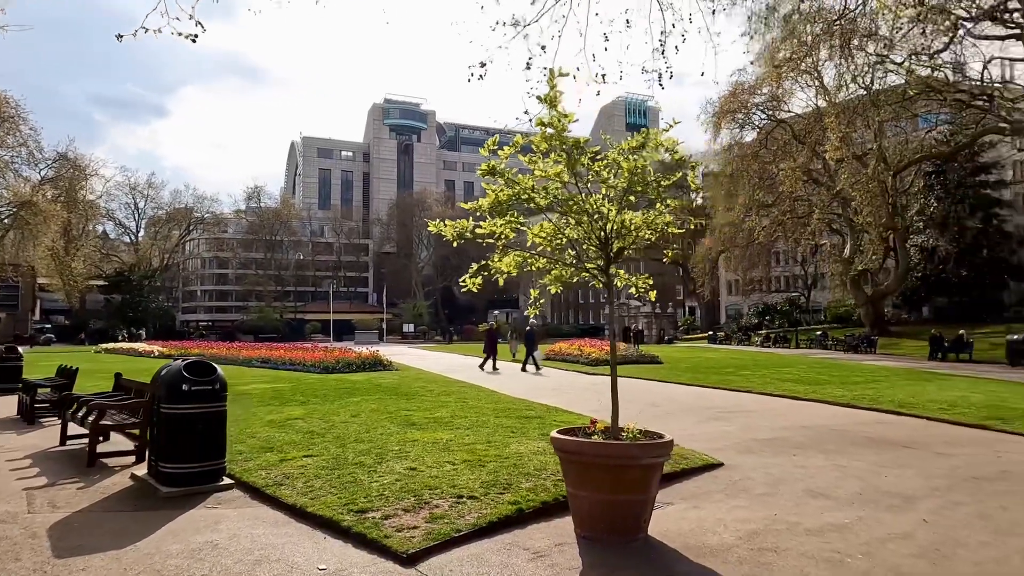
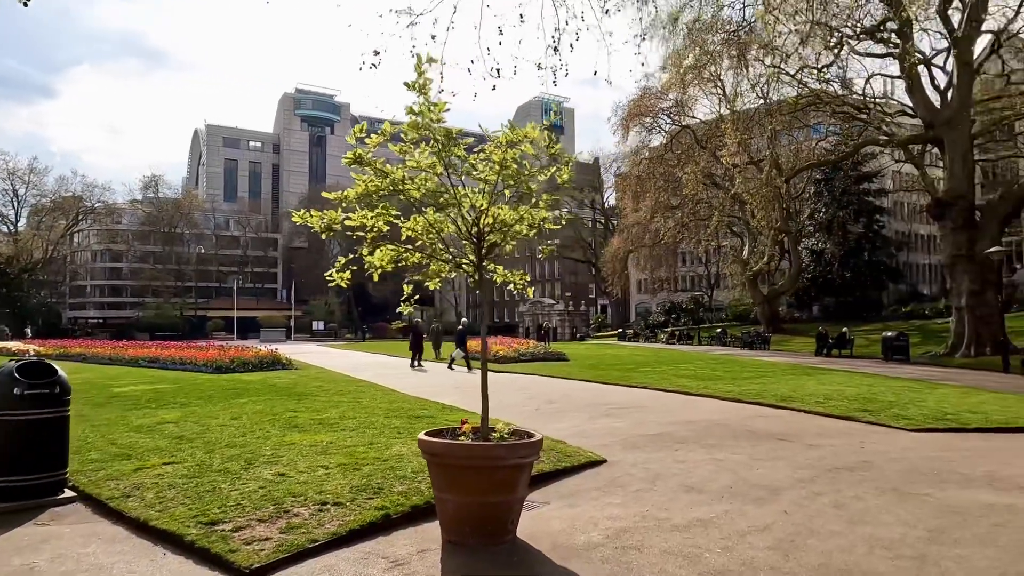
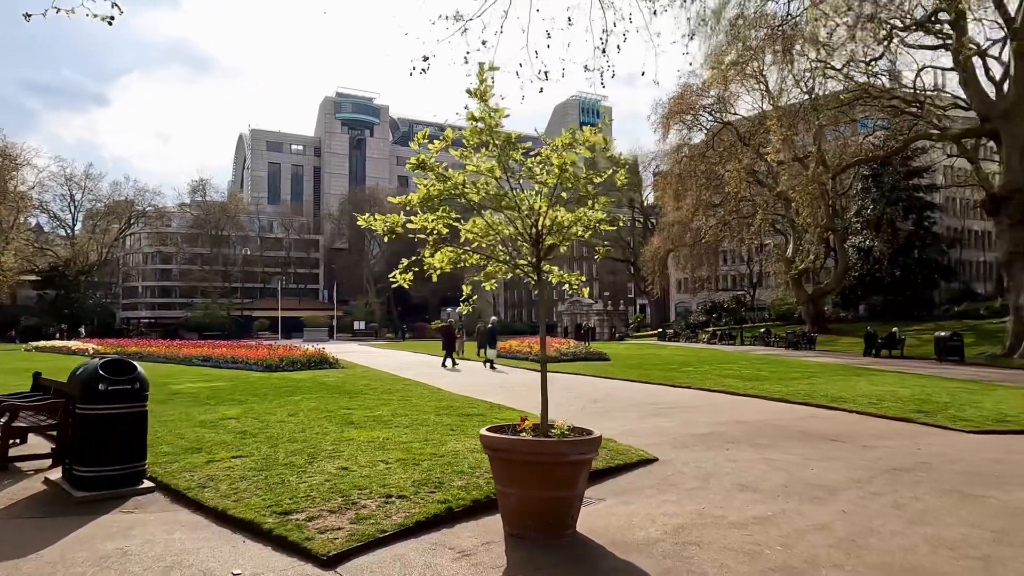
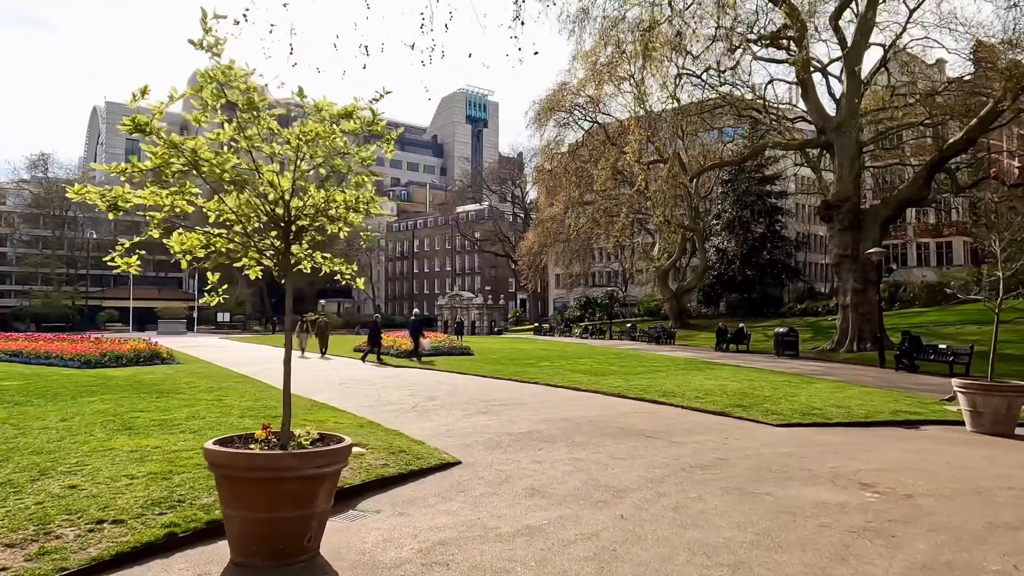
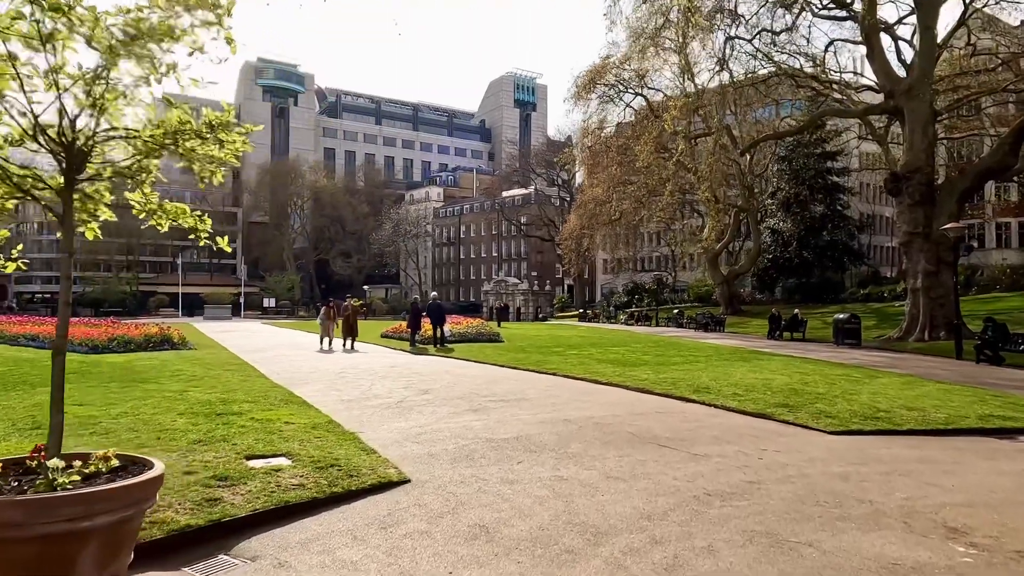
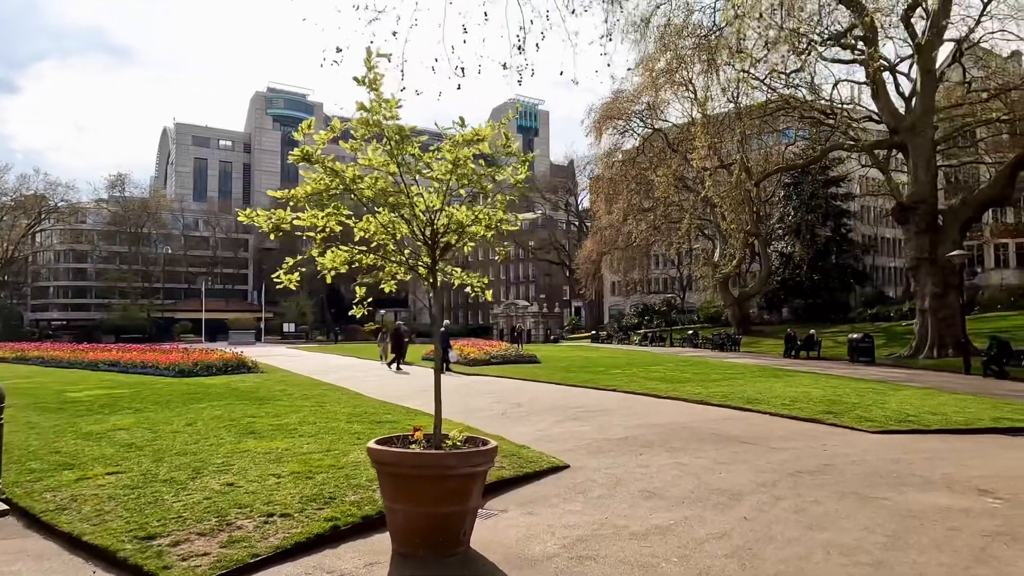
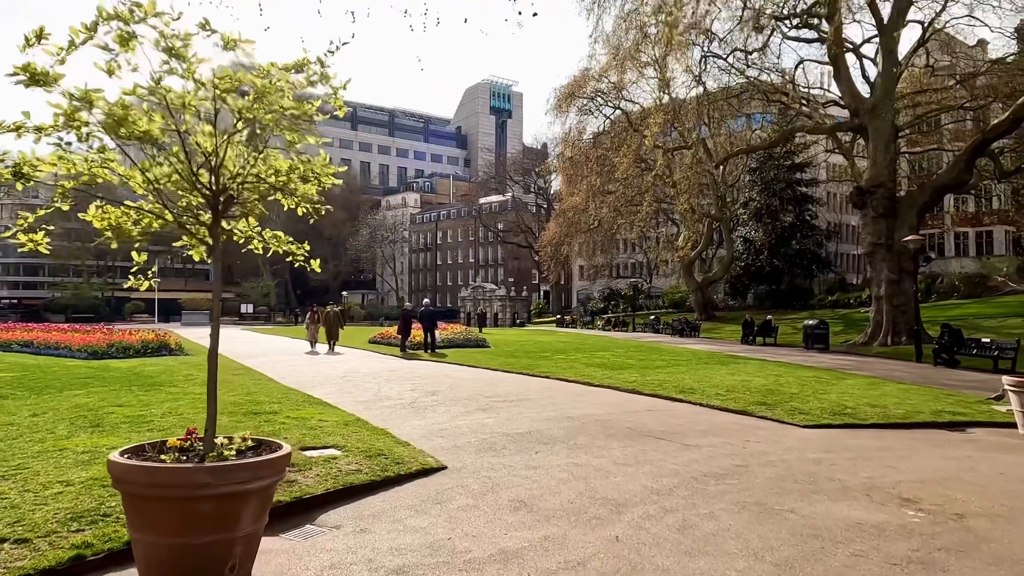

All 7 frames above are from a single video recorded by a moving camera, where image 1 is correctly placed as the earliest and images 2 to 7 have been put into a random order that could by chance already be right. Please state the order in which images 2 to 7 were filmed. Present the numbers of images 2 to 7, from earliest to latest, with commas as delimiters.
3, 2, 6, 4, 7, 5
